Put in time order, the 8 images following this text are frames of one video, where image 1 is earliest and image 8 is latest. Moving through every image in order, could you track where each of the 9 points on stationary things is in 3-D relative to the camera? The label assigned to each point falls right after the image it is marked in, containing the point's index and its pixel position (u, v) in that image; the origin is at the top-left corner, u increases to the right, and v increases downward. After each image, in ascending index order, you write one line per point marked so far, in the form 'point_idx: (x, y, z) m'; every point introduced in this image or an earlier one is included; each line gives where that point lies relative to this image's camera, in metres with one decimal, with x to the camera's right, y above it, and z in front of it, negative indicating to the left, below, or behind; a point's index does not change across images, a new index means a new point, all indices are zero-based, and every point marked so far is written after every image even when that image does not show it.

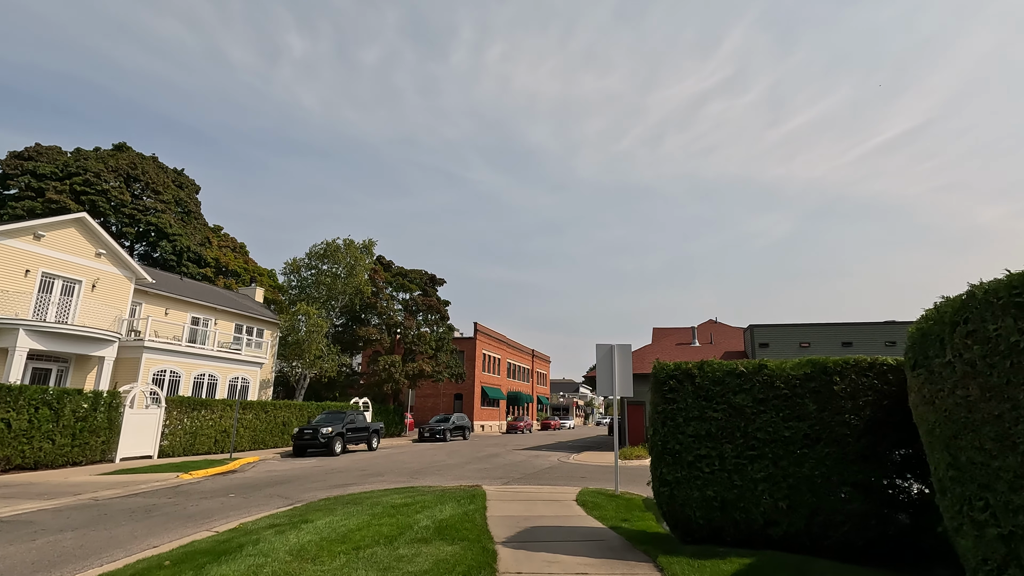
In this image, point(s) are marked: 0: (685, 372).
0: (+2.2, -1.1, +6.9) m
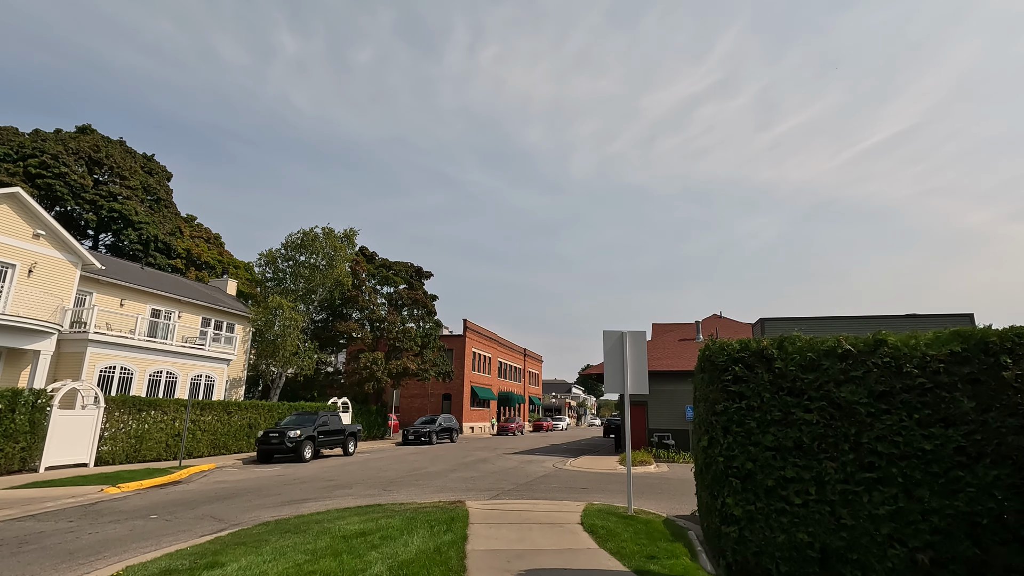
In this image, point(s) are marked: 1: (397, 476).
0: (+2.1, -0.6, +4.6) m
1: (-3.5, -5.7, +16.2) m
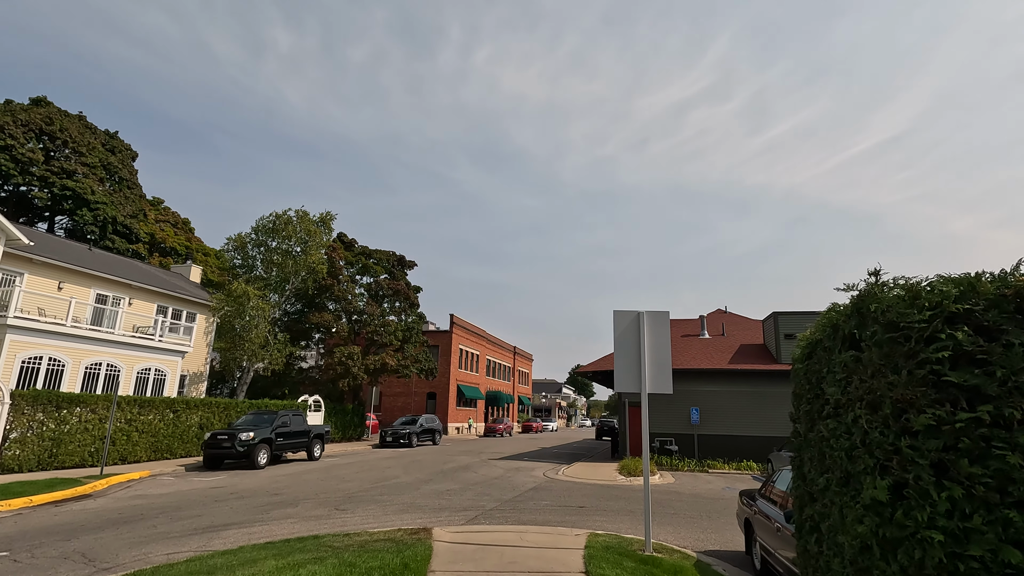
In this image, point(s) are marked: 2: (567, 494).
0: (+2.0, -0.1, +2.1) m
1: (-3.9, -5.1, +13.6) m
2: (+1.4, -5.4, +14.0) m
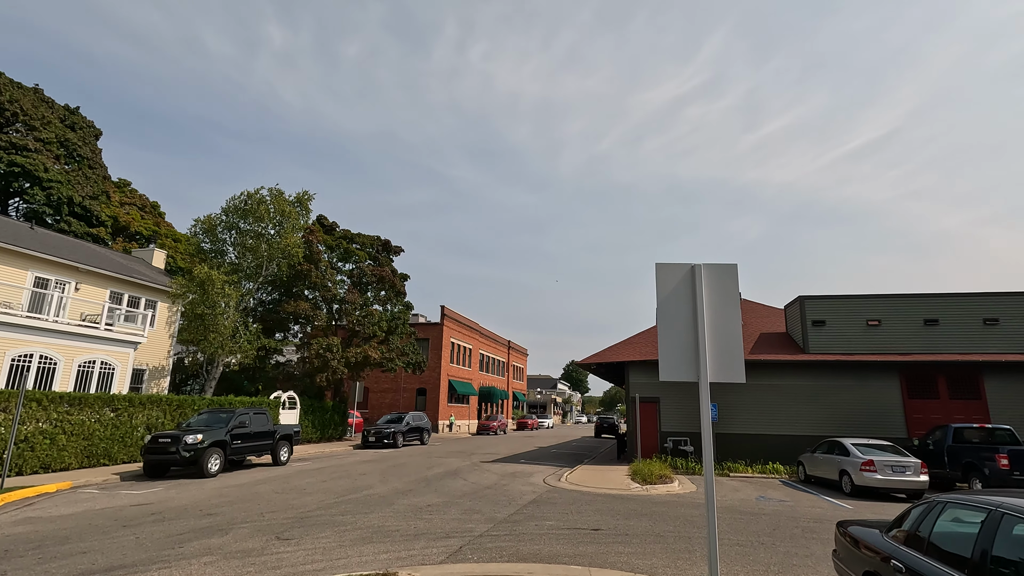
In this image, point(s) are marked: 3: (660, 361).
0: (+2.0, +0.5, -0.5) m
1: (-4.0, -4.5, +11.0) m
2: (+1.3, -4.7, +11.4) m
3: (+1.5, -0.7, +5.5) m
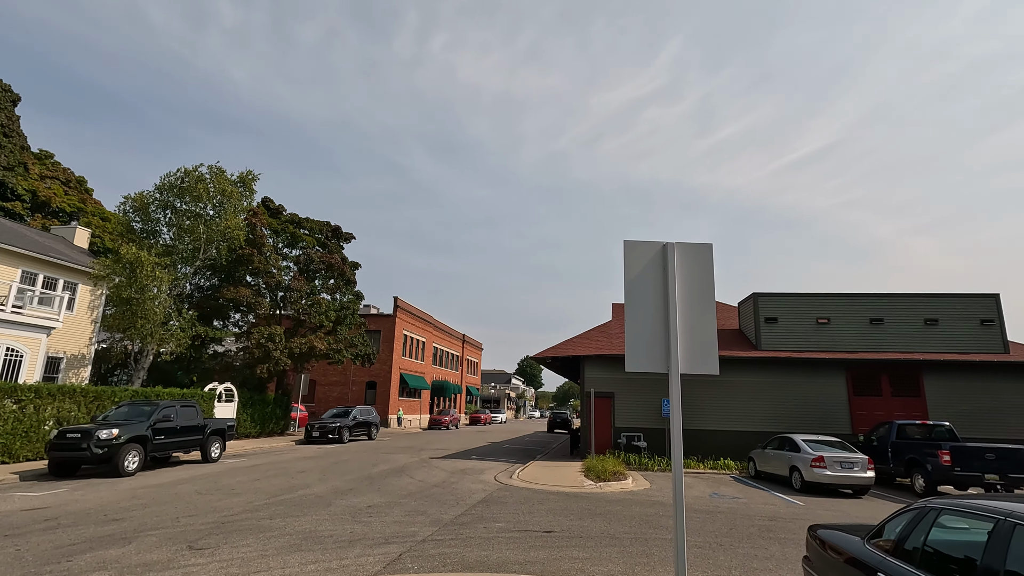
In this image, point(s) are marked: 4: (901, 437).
0: (+2.0, +0.6, -1.0) m
1: (-5.0, -4.1, +9.9) m
2: (+0.3, -4.5, +10.8) m
3: (+1.0, -0.5, +4.9) m
4: (+11.4, -4.4, +15.7) m
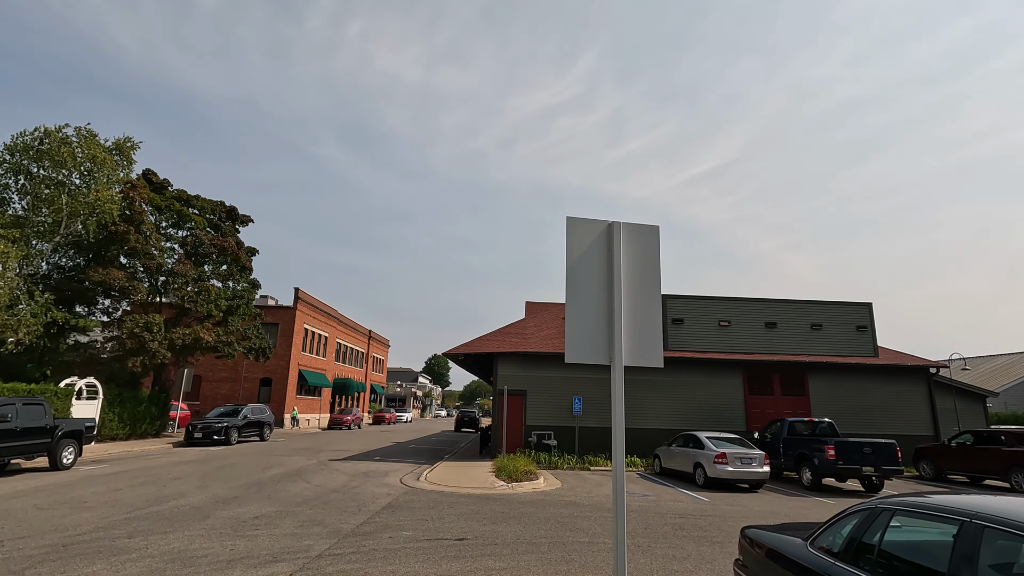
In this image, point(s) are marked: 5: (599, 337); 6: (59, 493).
0: (+2.4, +0.7, -1.3) m
1: (-6.5, -3.7, +8.3) m
2: (-1.4, -4.3, +10.1) m
3: (+0.4, -0.4, +4.3) m
4: (+8.7, -4.5, +16.7) m
5: (+0.7, -0.4, +4.4) m
6: (-9.4, -4.2, +11.2) m
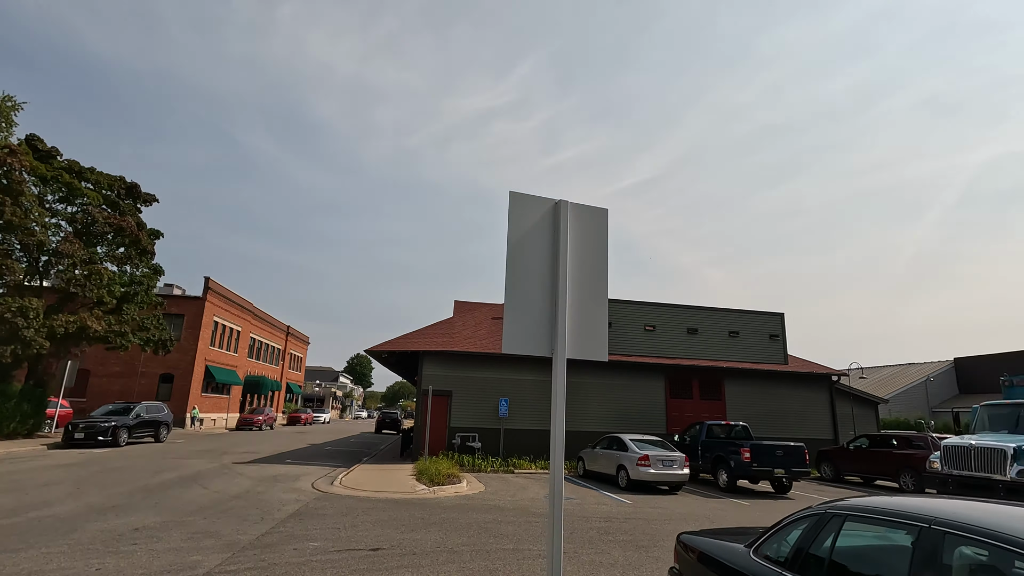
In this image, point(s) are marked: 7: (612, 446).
0: (+2.7, +0.8, -1.5) m
1: (-7.5, -3.3, +6.9) m
2: (-2.8, -4.0, +9.3) m
3: (0.0, -0.2, +3.8) m
4: (+6.3, -4.7, +17.2) m
5: (+0.2, -0.3, +3.9) m
6: (-10.9, -3.7, +9.3) m
7: (+3.1, -4.9, +16.5) m
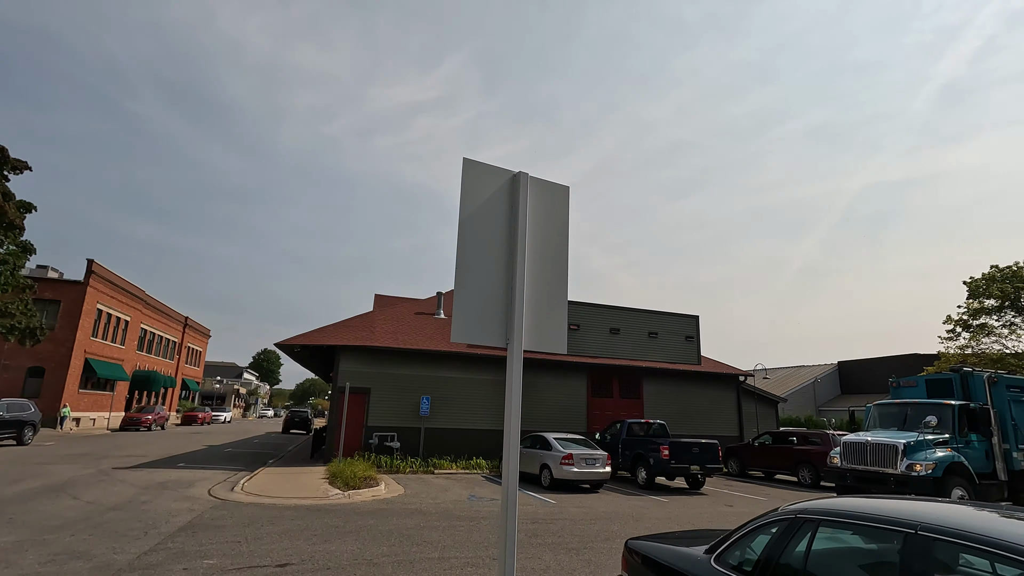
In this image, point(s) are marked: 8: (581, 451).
0: (+3.2, +0.8, -1.5) m
1: (-8.3, -2.9, +5.2) m
2: (-4.0, -3.8, +8.3) m
3: (-0.3, -0.1, +3.3) m
4: (+3.8, -4.8, +17.5) m
5: (-0.1, -0.1, +3.4) m
6: (-12.0, -3.2, +7.2) m
7: (+0.7, -4.8, +16.2) m
8: (+1.9, -4.6, +15.1) m
